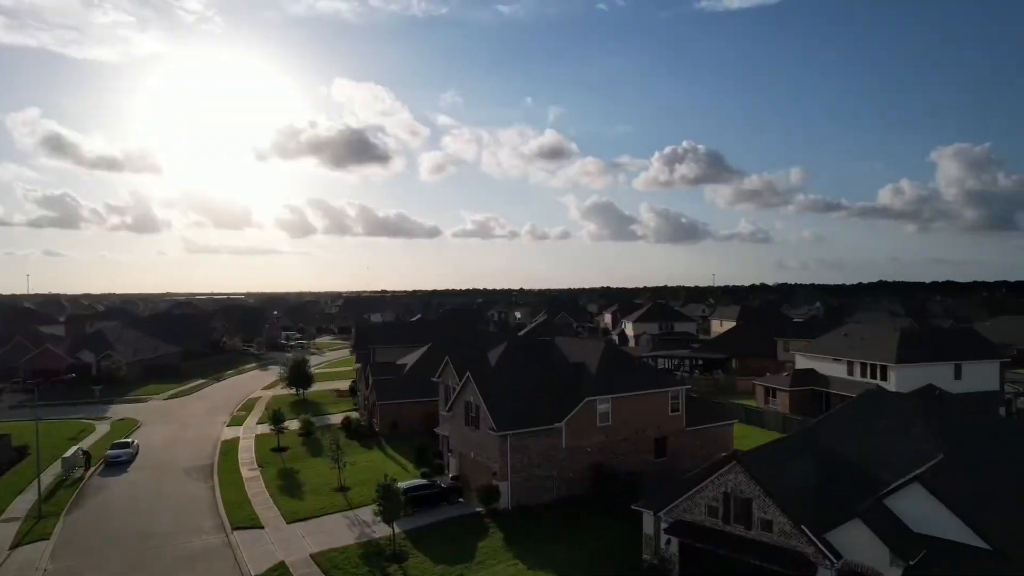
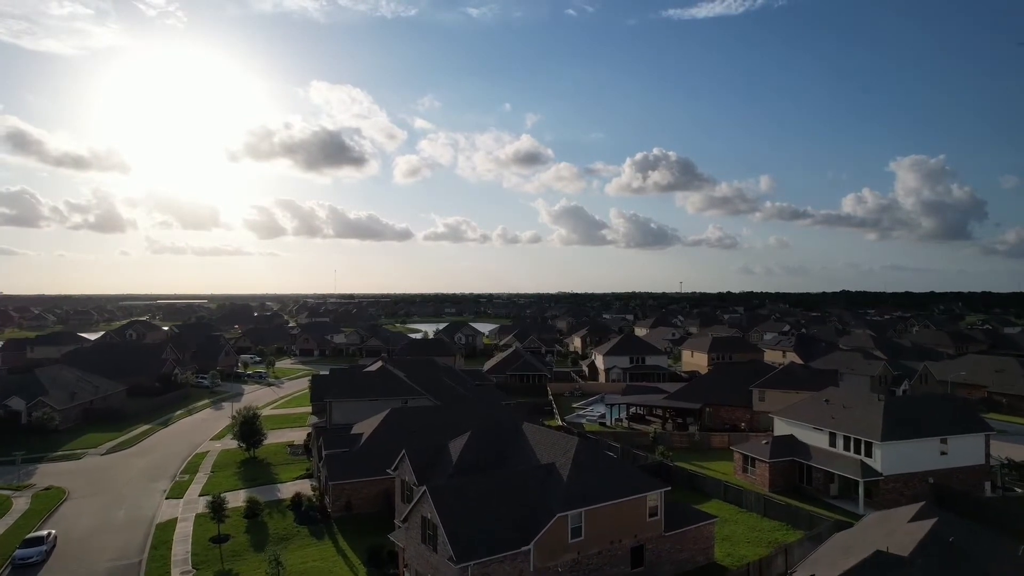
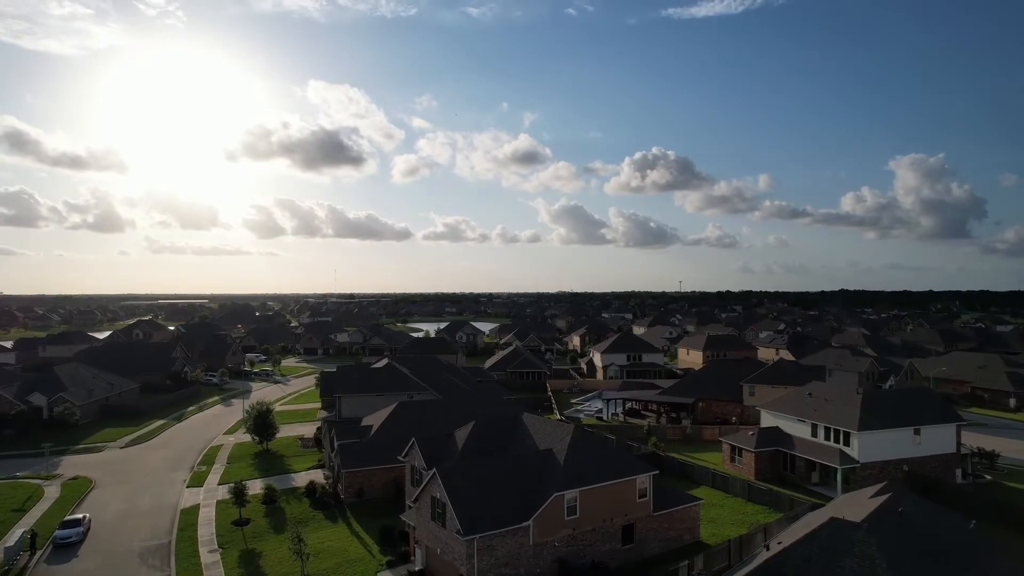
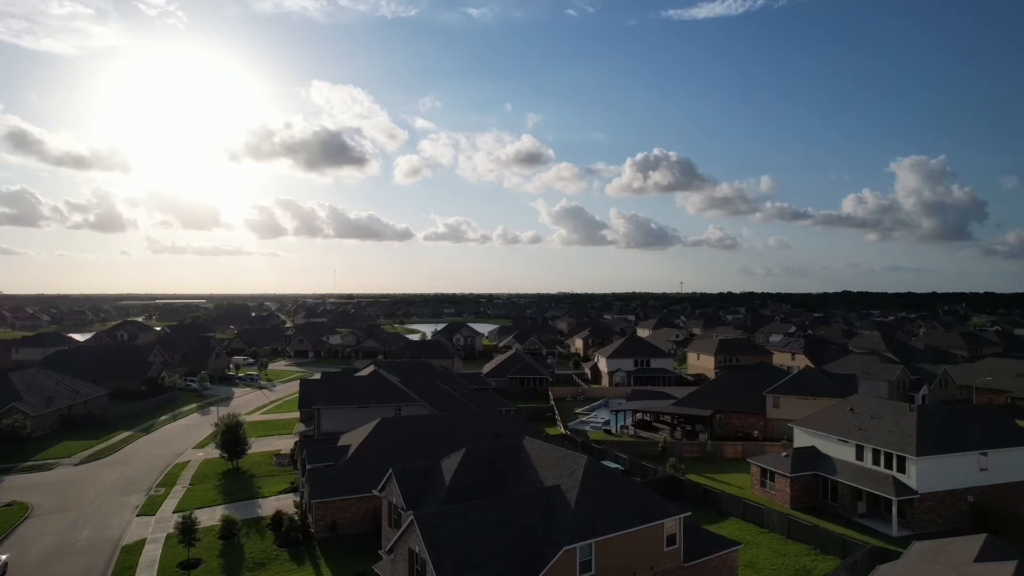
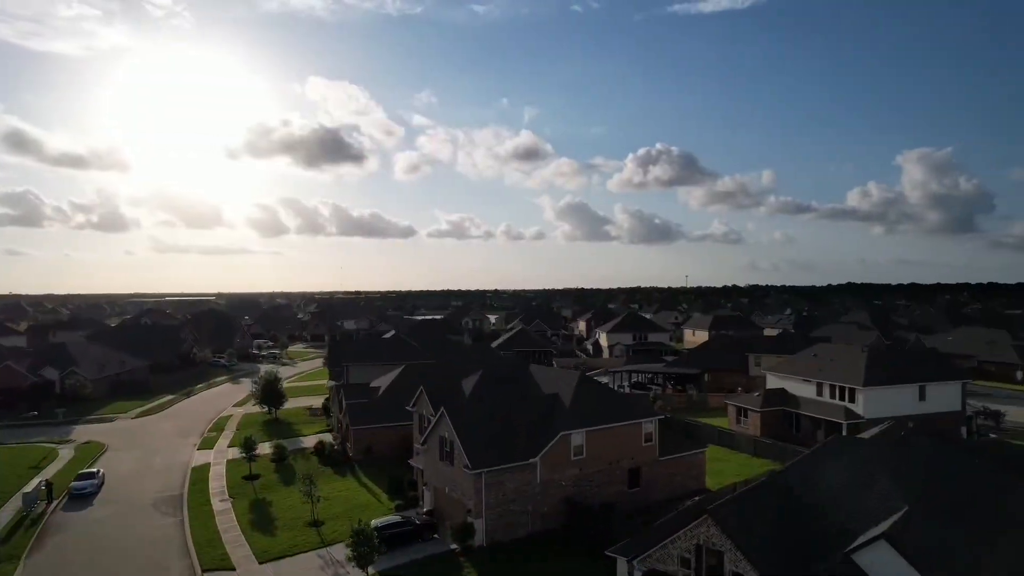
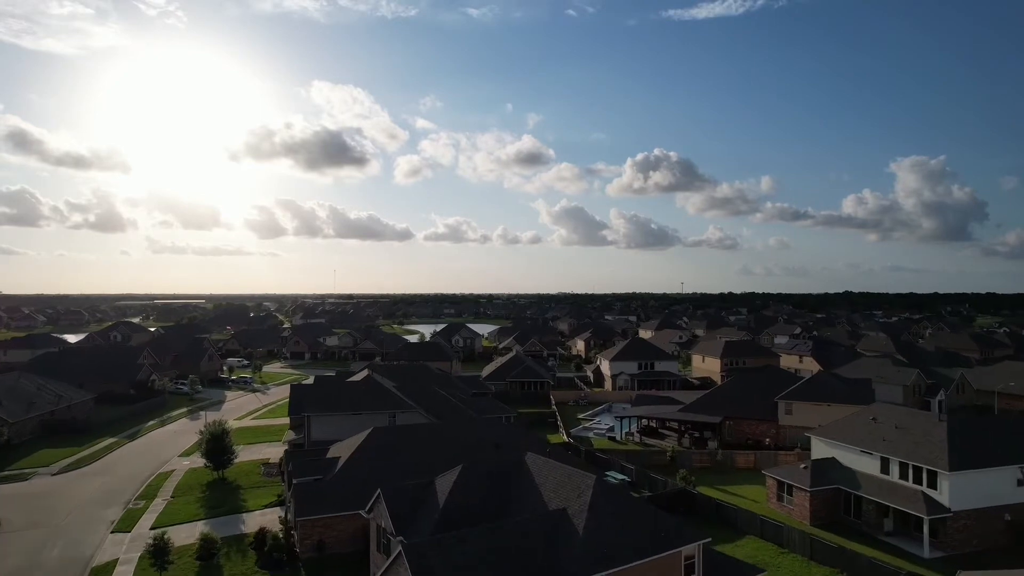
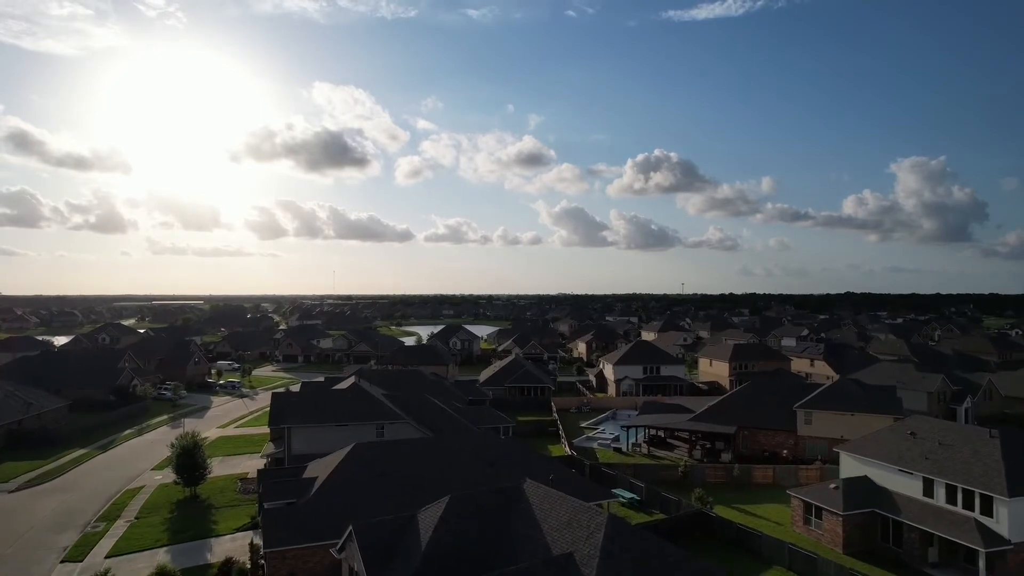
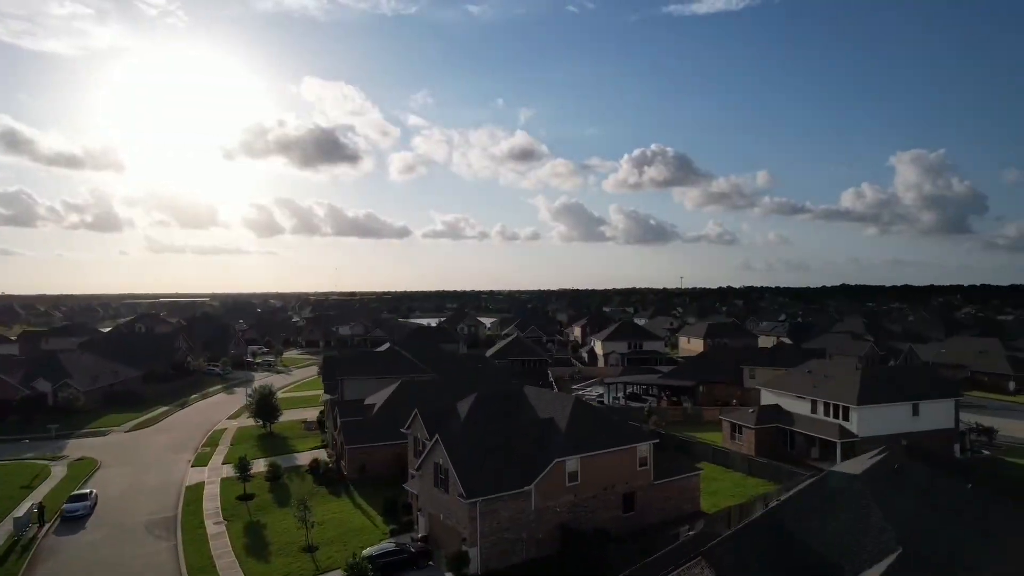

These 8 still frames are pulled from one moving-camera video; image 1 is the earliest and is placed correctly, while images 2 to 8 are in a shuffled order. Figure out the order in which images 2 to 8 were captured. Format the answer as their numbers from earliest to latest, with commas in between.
5, 8, 3, 2, 4, 6, 7
